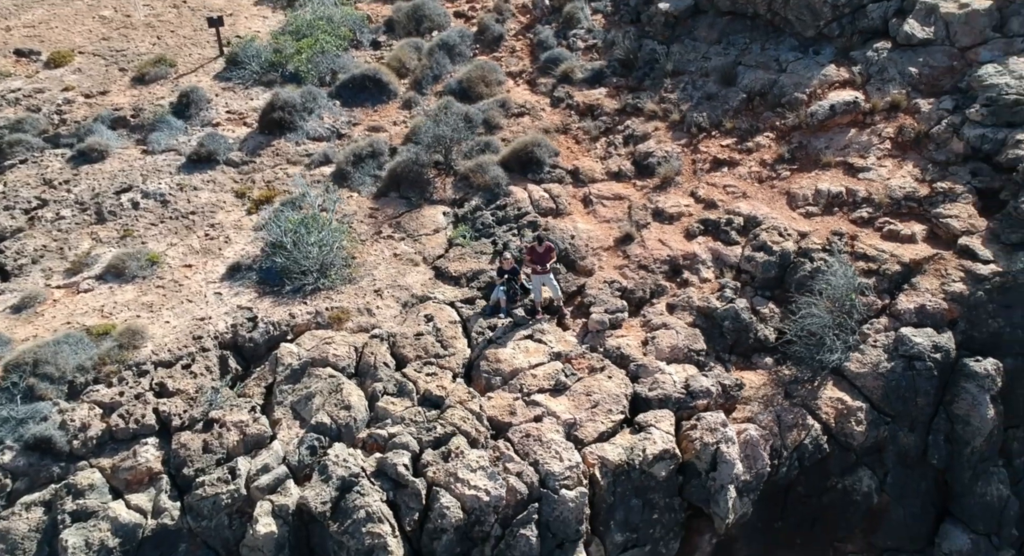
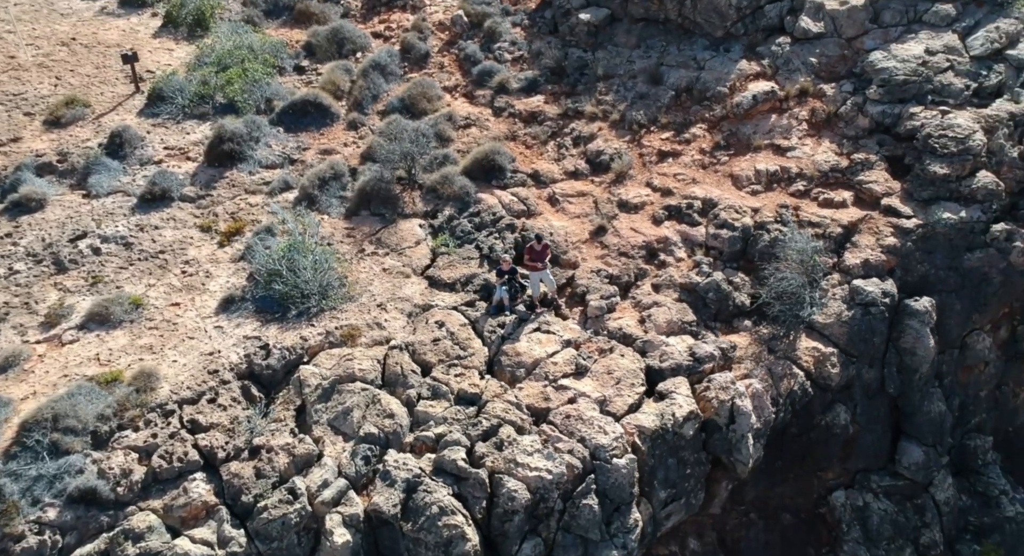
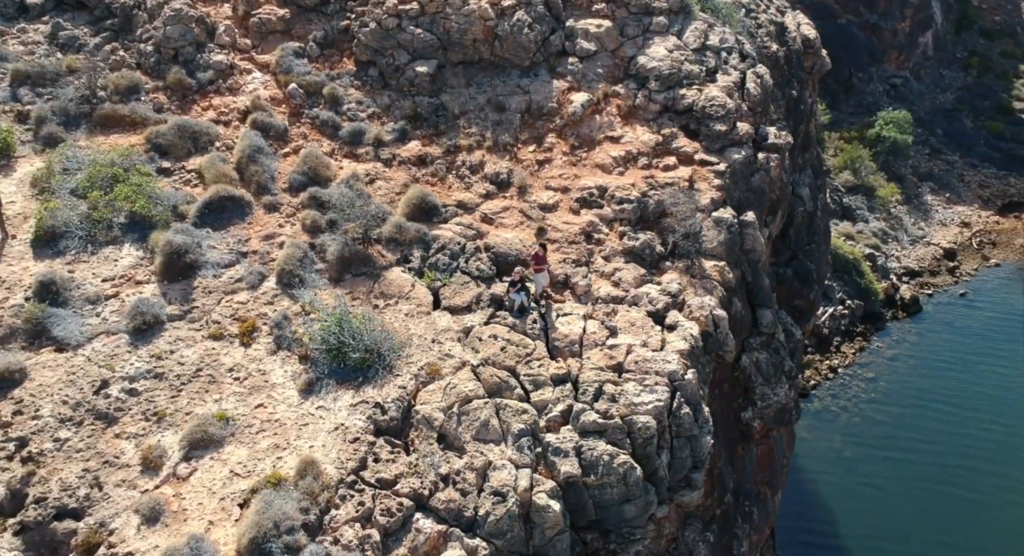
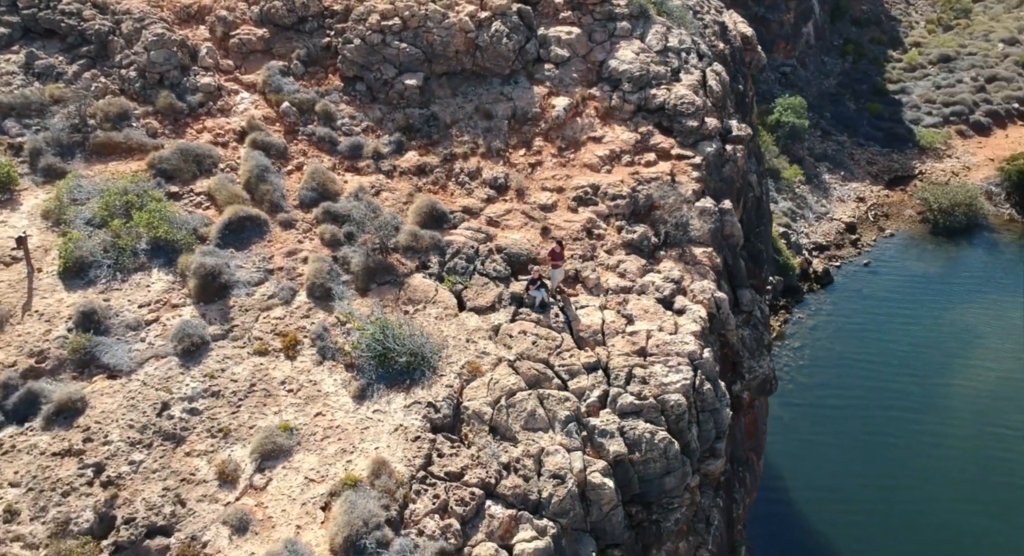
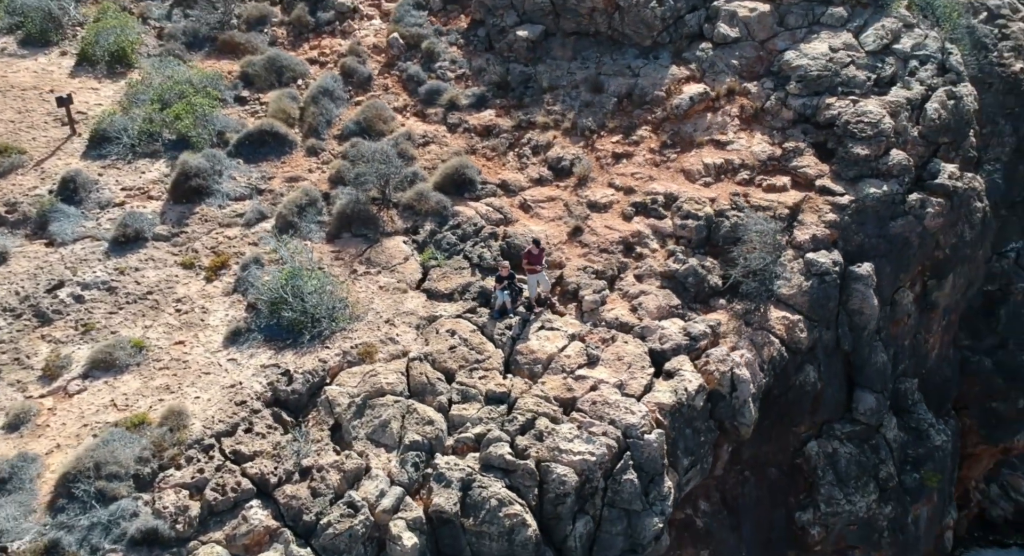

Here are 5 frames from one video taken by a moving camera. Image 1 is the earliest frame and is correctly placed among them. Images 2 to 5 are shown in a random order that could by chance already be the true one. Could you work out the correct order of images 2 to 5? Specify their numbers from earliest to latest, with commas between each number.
2, 5, 3, 4
